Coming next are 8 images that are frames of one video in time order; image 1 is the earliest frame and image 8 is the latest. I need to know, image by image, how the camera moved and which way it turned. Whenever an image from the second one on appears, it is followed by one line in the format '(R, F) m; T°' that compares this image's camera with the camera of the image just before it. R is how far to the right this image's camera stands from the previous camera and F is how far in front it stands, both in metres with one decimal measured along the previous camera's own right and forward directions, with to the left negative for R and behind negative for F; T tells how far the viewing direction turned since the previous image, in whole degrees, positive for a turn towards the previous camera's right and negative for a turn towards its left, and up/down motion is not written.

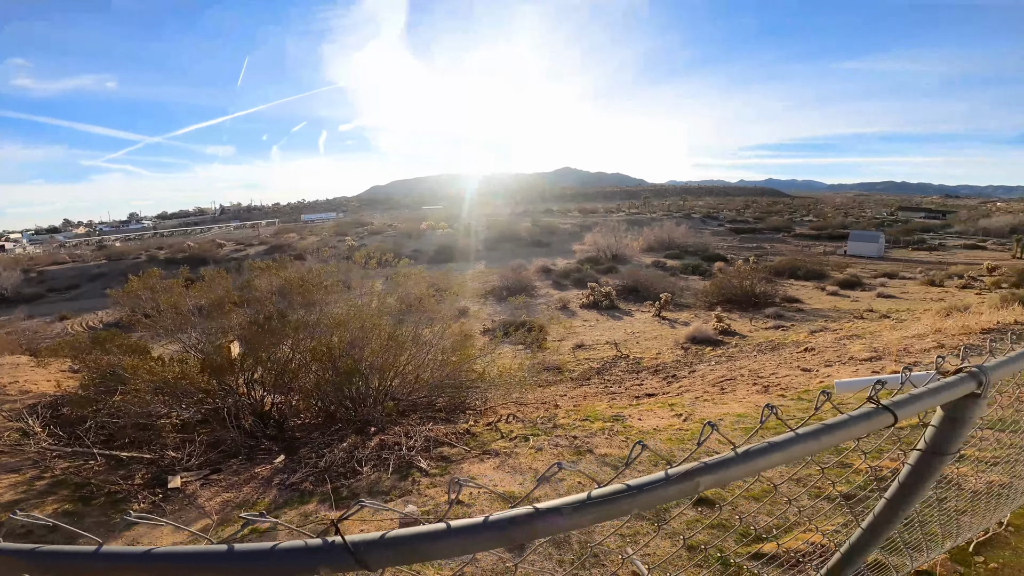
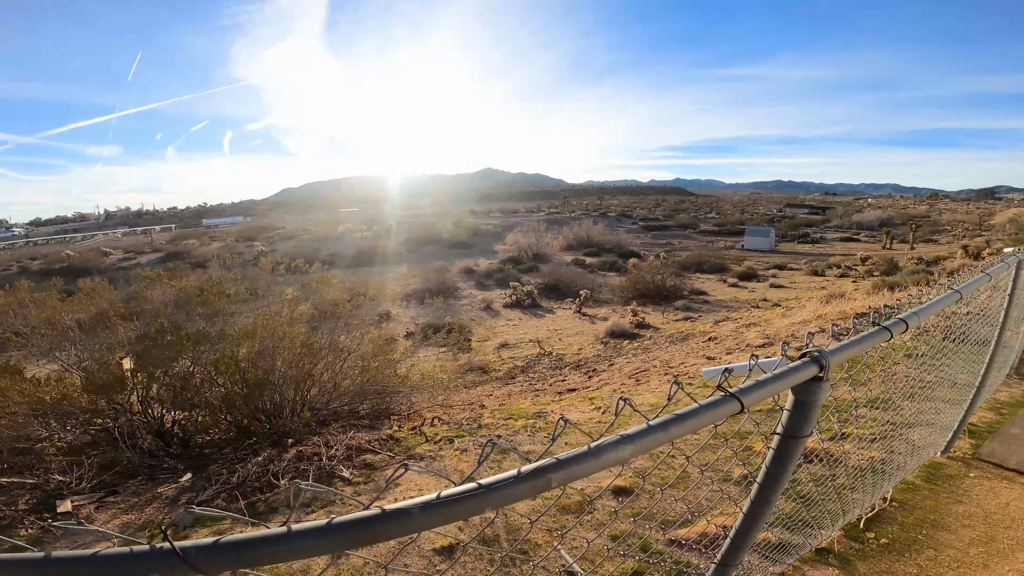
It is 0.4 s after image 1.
(+0.1, 0.0) m; +8°
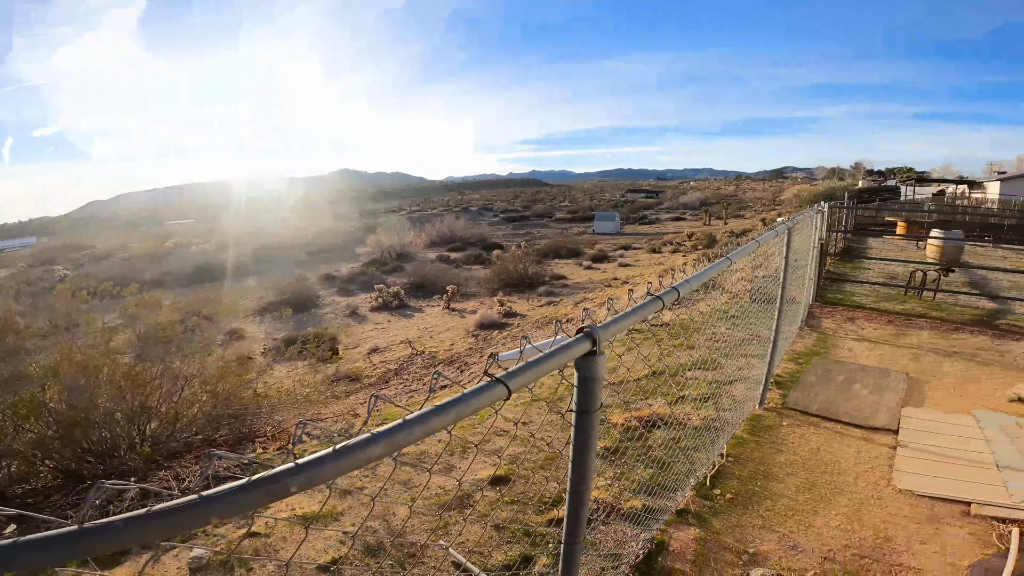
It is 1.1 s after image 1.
(+0.2, 0.0) m; +14°
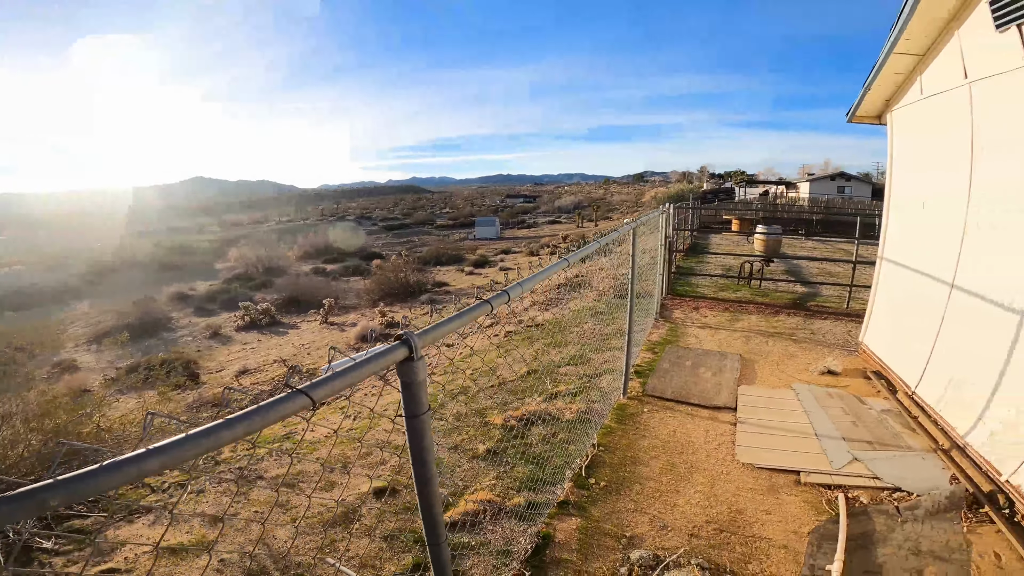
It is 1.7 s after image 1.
(+0.2, 0.0) m; +12°
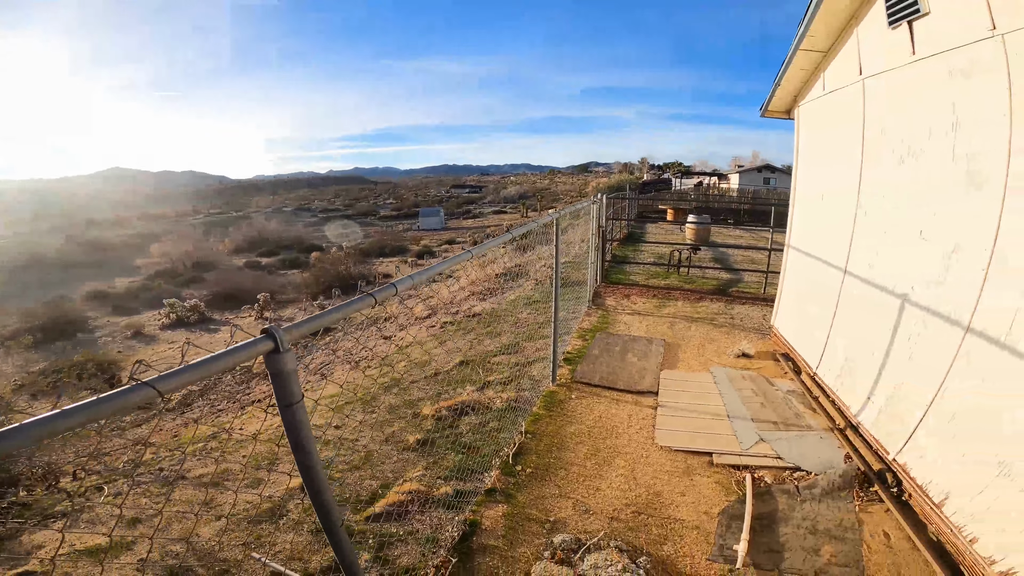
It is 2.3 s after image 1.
(+0.2, 0.0) m; +6°
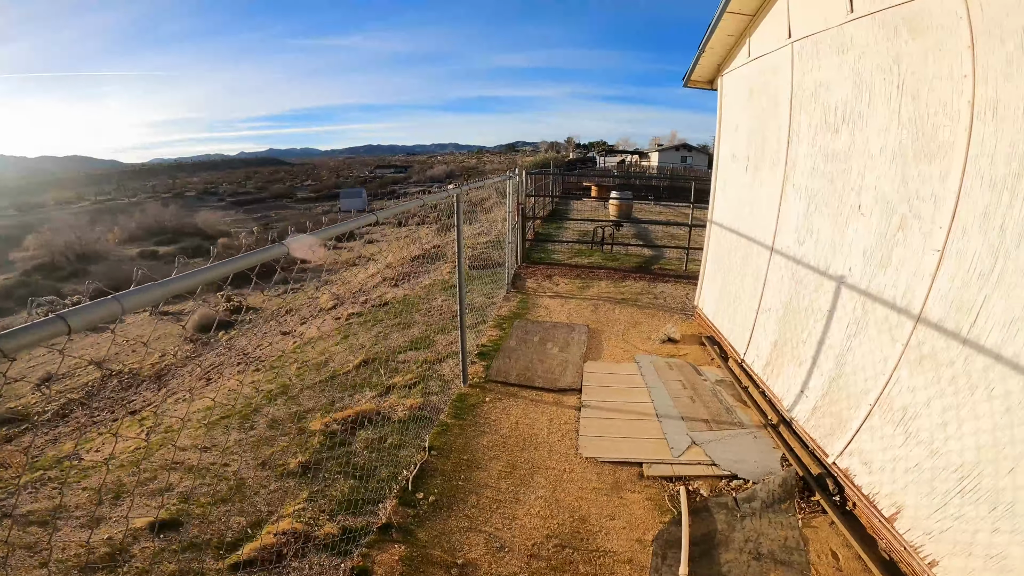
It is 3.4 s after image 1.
(+0.2, +0.5) m; +7°
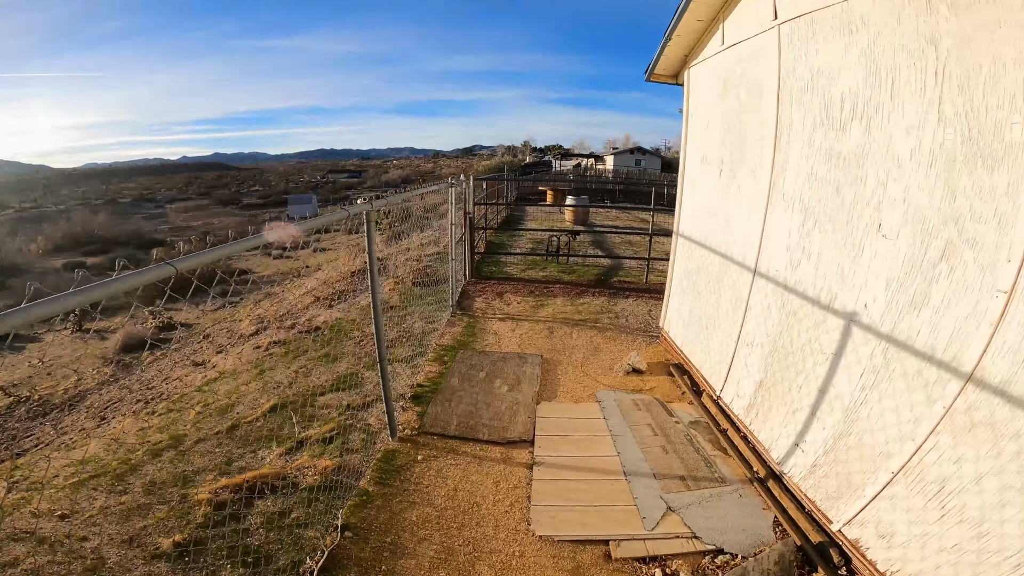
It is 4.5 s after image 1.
(+0.1, +0.6) m; +4°
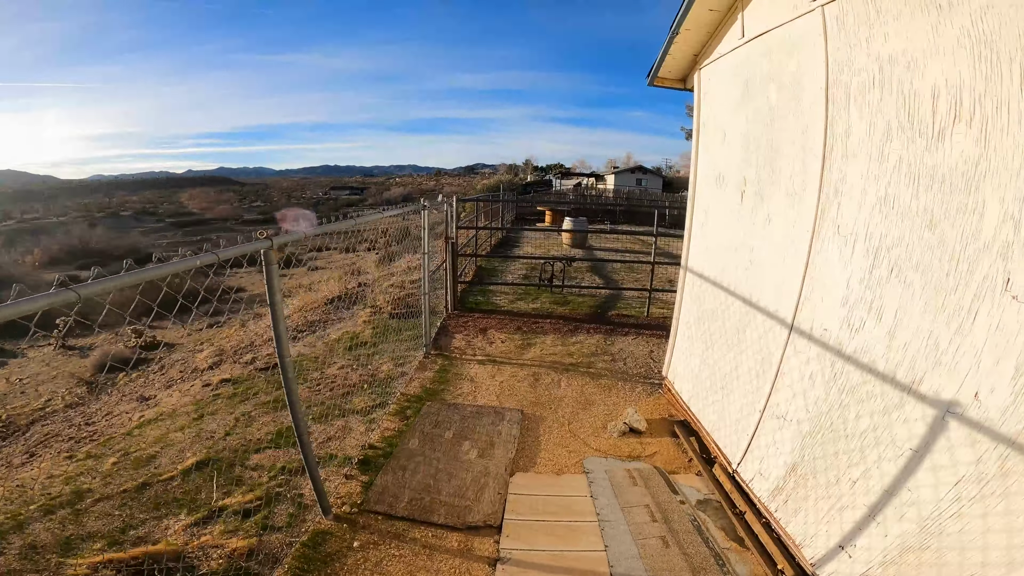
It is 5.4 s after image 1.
(+0.1, +0.6) m; 0°
